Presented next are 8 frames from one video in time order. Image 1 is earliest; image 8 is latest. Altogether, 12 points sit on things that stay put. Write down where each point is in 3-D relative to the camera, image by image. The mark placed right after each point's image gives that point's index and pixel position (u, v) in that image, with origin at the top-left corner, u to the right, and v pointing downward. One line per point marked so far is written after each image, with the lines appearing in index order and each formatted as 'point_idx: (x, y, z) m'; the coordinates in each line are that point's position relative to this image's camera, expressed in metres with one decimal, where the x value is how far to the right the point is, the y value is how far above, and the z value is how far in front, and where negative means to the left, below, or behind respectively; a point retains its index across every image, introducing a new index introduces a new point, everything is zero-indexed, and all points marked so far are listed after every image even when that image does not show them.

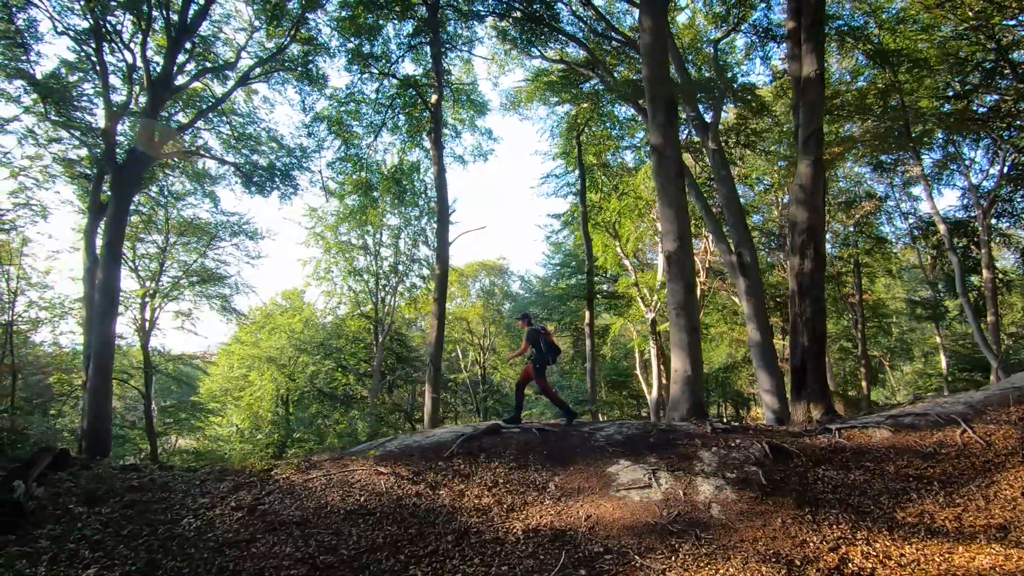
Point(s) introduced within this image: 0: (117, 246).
0: (-7.1, +0.8, +9.5) m
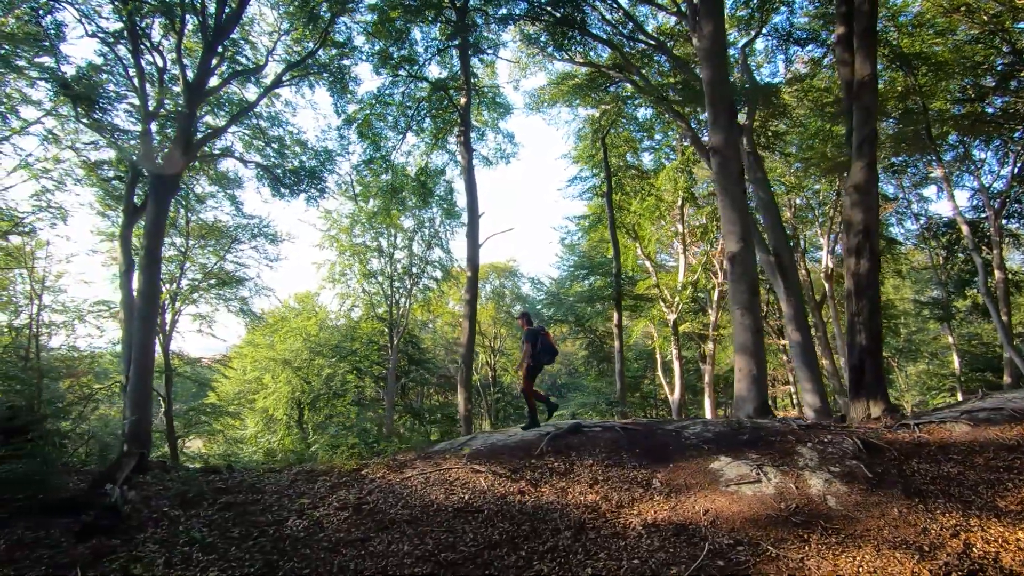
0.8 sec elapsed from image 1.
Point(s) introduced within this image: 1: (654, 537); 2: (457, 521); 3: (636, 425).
0: (-6.4, +0.8, +9.4) m
1: (+1.0, -1.7, +3.5) m
2: (-0.4, -1.8, +4.0) m
3: (+1.2, -1.3, +5.0) m
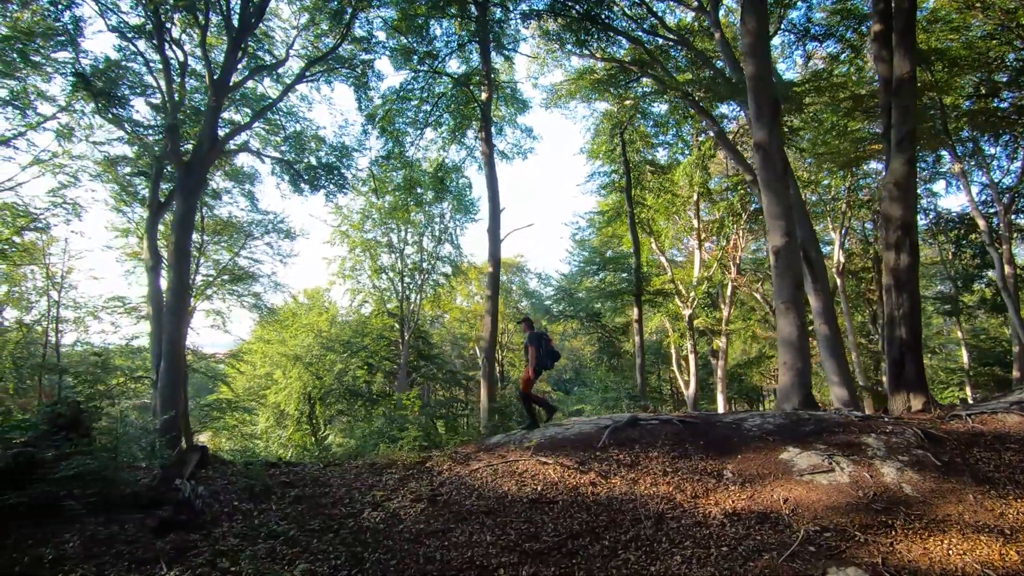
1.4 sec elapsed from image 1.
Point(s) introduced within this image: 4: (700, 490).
0: (-5.9, +0.8, +9.4) m
1: (+1.6, -1.7, +3.6) m
2: (+0.2, -1.7, +4.0) m
3: (+1.8, -1.3, +5.1) m
4: (+1.5, -1.6, +4.1) m
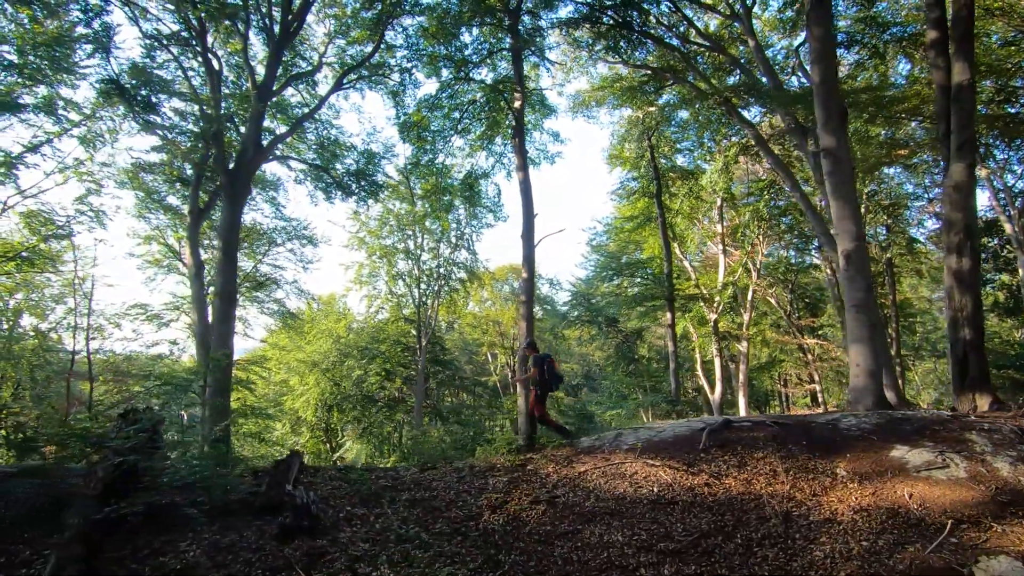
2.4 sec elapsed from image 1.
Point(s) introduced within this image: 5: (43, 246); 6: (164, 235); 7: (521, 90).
0: (-5.0, +0.7, +9.3) m
1: (+2.5, -1.7, +3.7) m
2: (+1.1, -1.8, +4.1) m
3: (+2.7, -1.3, +5.2) m
4: (+2.4, -1.6, +4.1) m
5: (-12.7, +1.1, +14.1) m
6: (-10.4, +1.6, +15.6) m
7: (+0.1, +4.5, +11.9) m
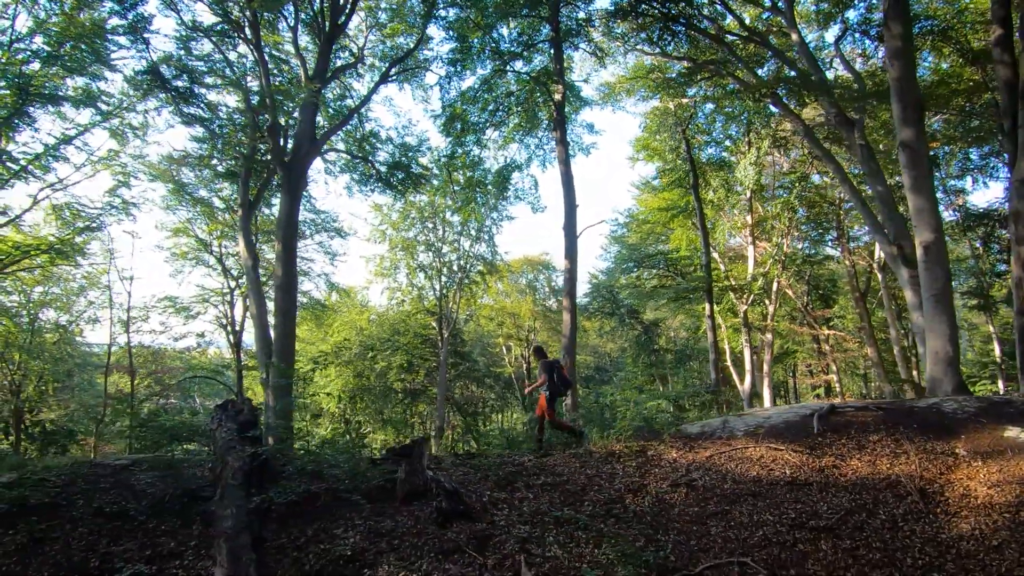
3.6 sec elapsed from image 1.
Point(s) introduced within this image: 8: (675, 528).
0: (-4.0, +0.9, +9.4) m
1: (+3.7, -1.6, +3.9) m
2: (+2.3, -1.7, +4.3) m
3: (+3.9, -1.2, +5.4) m
4: (+3.6, -1.5, +4.4) m
5: (-11.7, +1.3, +13.9) m
6: (-9.5, +1.8, +15.5) m
7: (+1.1, +4.7, +12.0) m
8: (+1.2, -1.8, +4.0) m
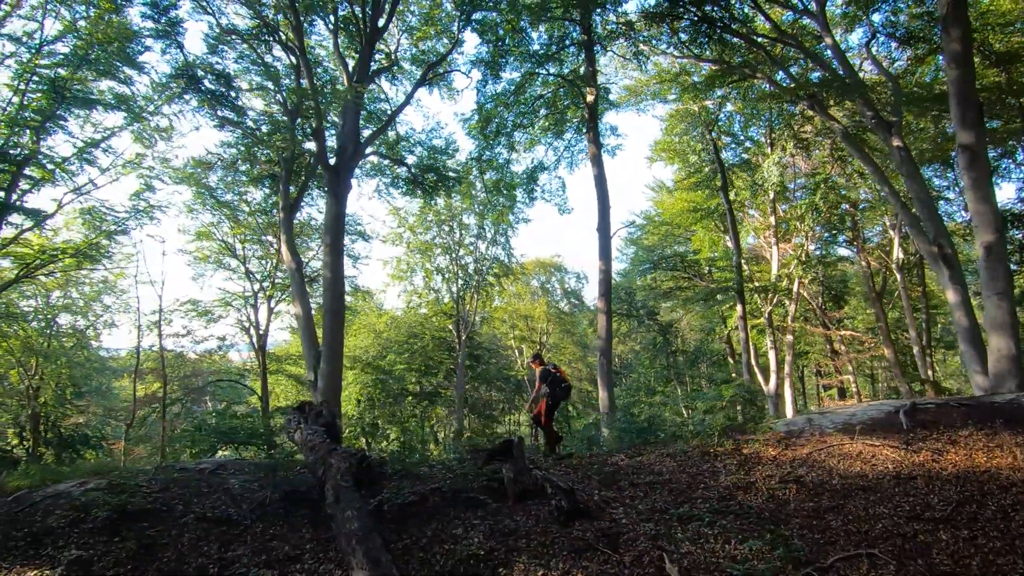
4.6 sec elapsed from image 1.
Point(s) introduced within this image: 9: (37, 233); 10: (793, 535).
0: (-3.1, +0.8, +9.3) m
1: (+4.7, -1.6, +4.0) m
2: (+3.3, -1.7, +4.3) m
3: (+4.8, -1.2, +5.5) m
4: (+4.6, -1.5, +4.5) m
5: (-11.0, +1.2, +13.8) m
6: (-8.8, +1.7, +15.3) m
7: (+1.9, +4.7, +12.1) m
8: (+2.2, -1.8, +4.0) m
9: (-12.0, +1.4, +13.1) m
10: (+2.1, -1.8, +3.9) m
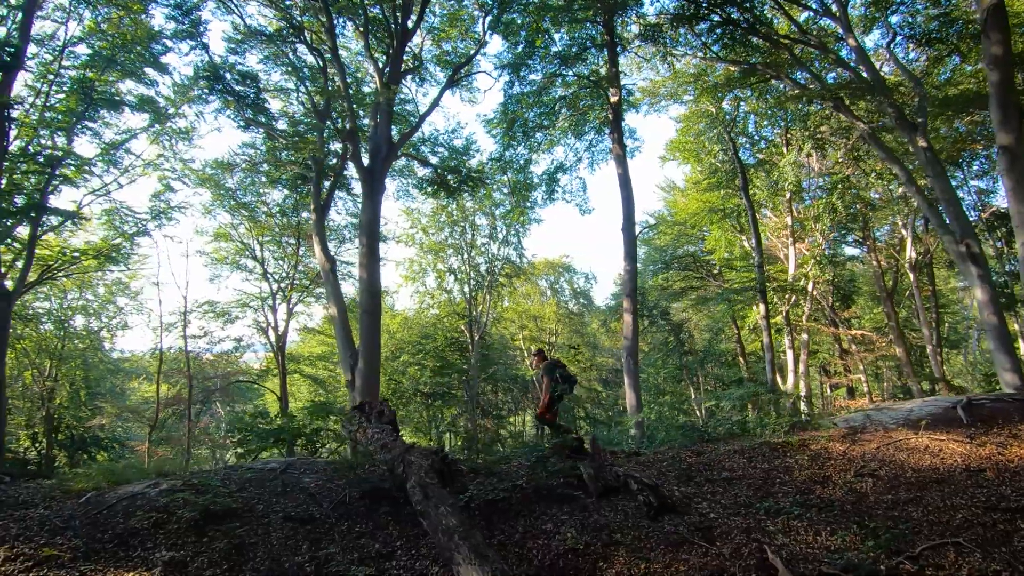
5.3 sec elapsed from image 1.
0: (-2.5, +0.8, +9.4) m
1: (+5.4, -1.5, +4.2) m
2: (+4.0, -1.6, +4.5) m
3: (+5.5, -1.2, +5.7) m
4: (+5.3, -1.5, +4.6) m
5: (-10.4, +1.2, +13.7) m
6: (-8.2, +1.6, +15.3) m
7: (+2.5, +4.7, +12.2) m
8: (+2.9, -1.8, +4.1) m
9: (-11.4, +1.3, +13.1) m
10: (+2.8, -1.8, +4.0) m
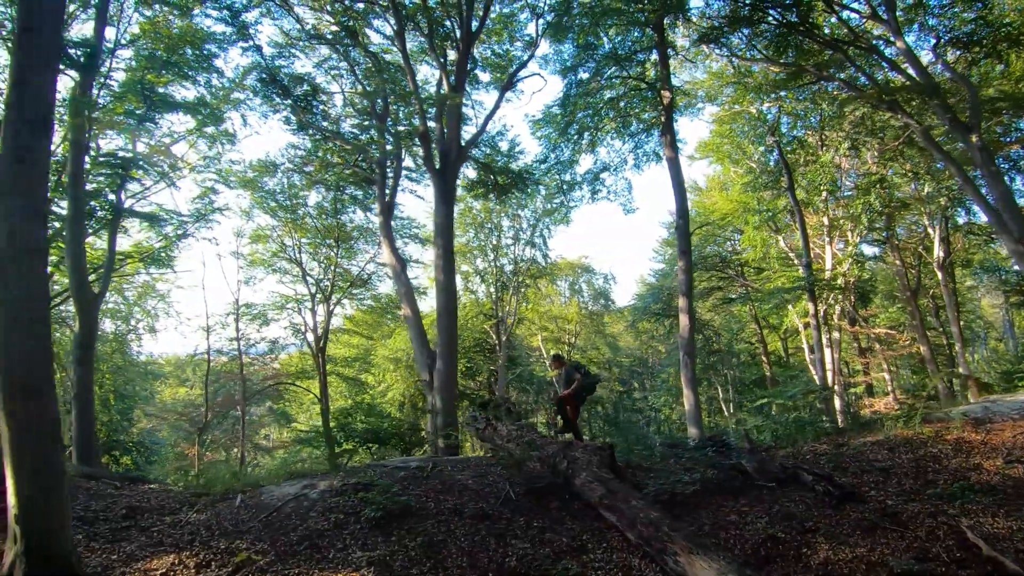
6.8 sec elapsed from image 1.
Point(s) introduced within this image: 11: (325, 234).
0: (-1.1, +0.8, +9.4) m
1: (+7.0, -1.5, +4.5) m
2: (+5.6, -1.6, +4.7) m
3: (+7.0, -1.1, +6.0) m
4: (+6.8, -1.4, +4.9) m
5: (-9.1, +1.1, +13.5) m
6: (-7.0, +1.5, +15.2) m
7: (+3.7, +4.7, +12.4) m
8: (+4.5, -1.8, +4.4) m
9: (-10.1, +1.2, +12.8) m
10: (+4.4, -1.8, +4.2) m
11: (-5.7, +1.6, +15.7) m
